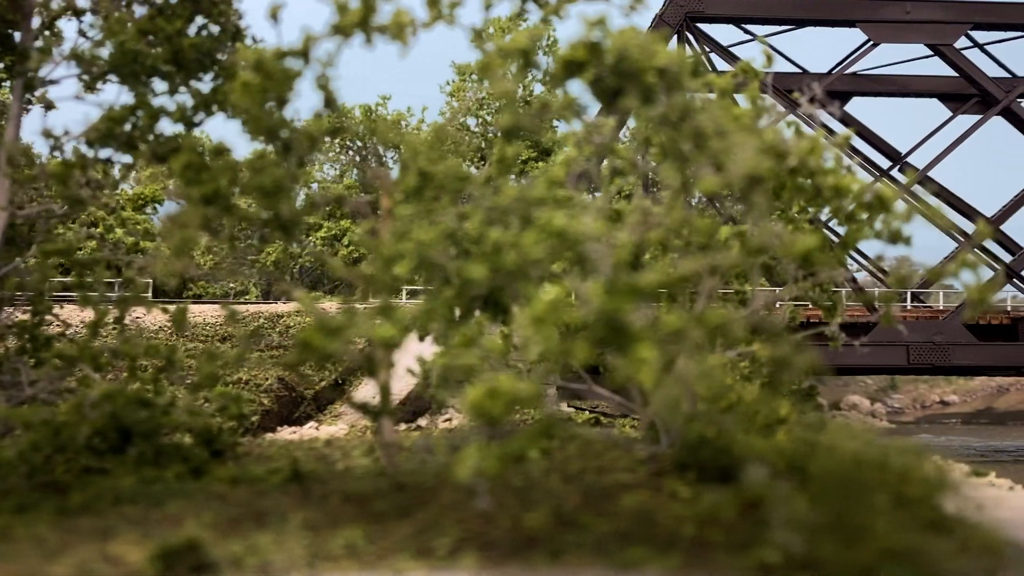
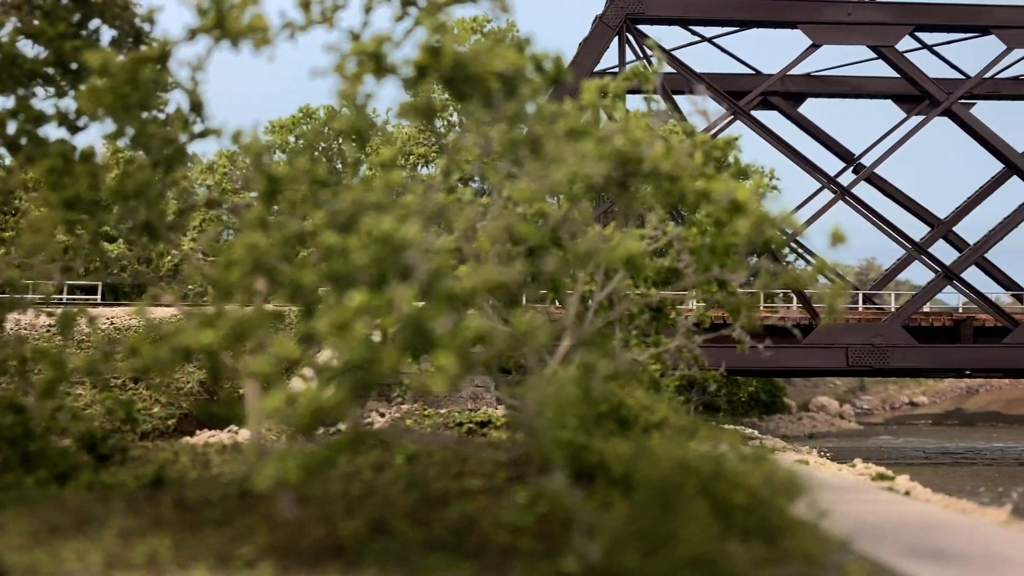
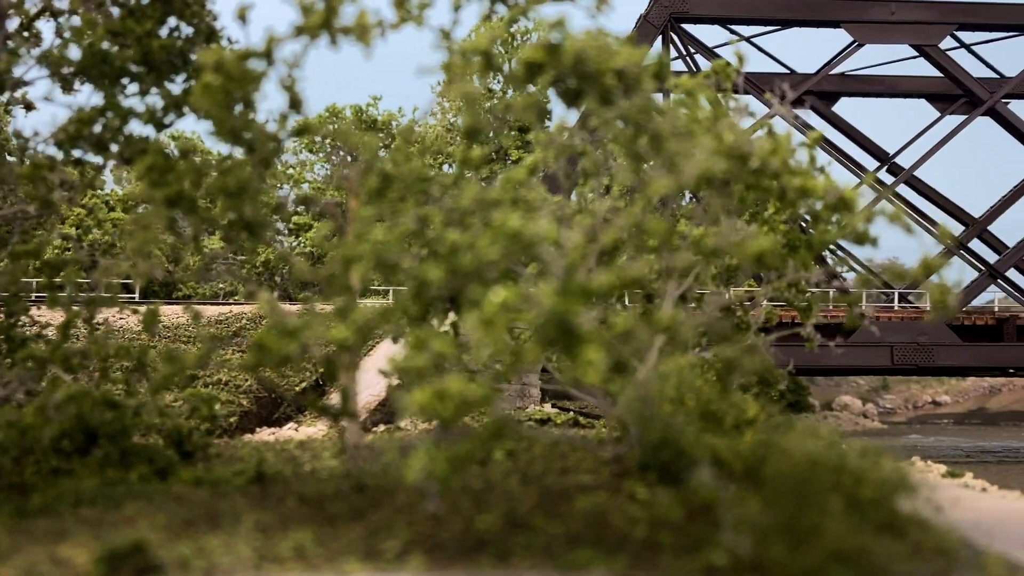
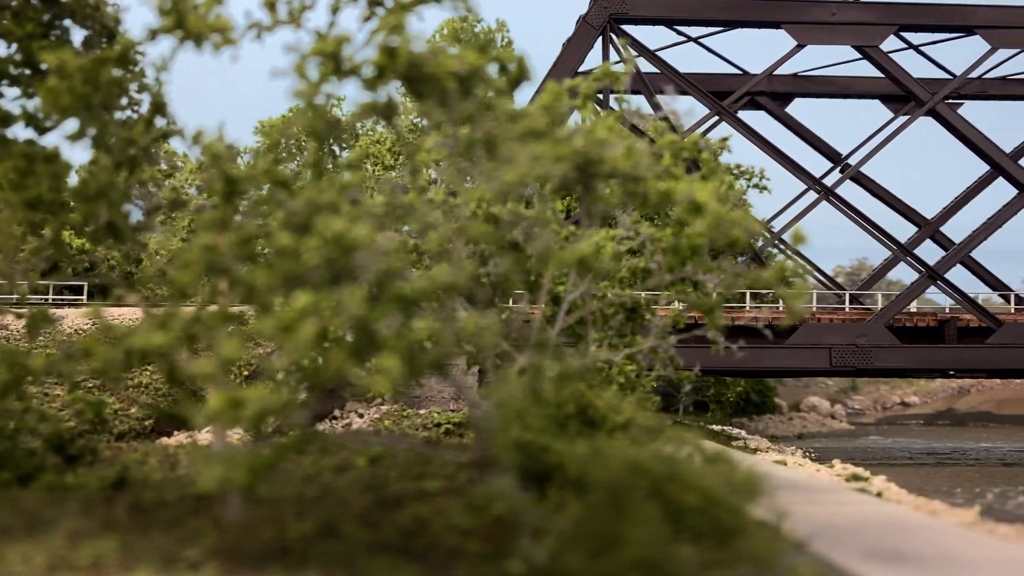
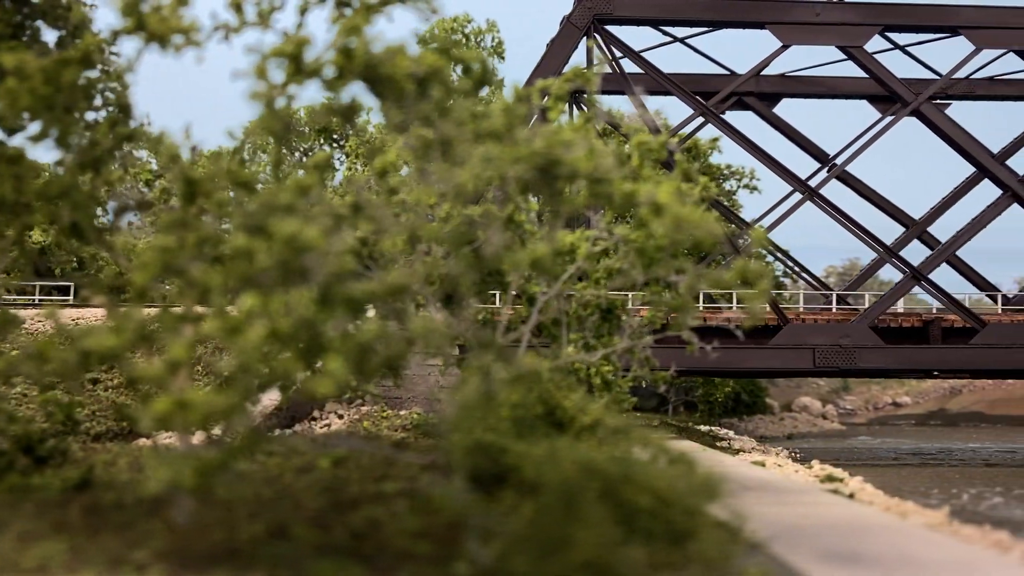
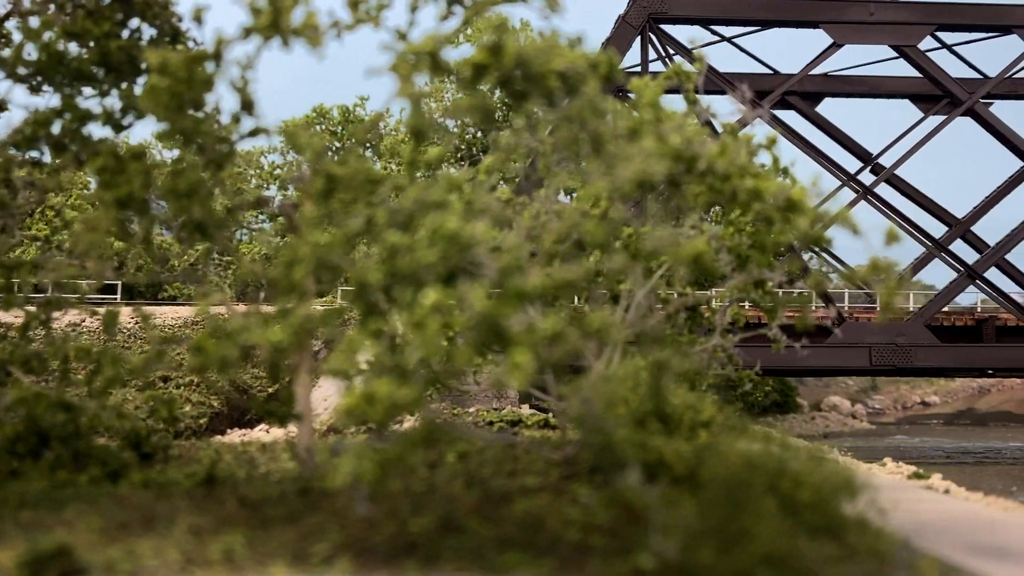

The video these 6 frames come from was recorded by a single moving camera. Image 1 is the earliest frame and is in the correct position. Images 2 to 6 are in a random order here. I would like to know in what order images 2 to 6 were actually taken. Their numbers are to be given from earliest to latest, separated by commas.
3, 6, 2, 4, 5
